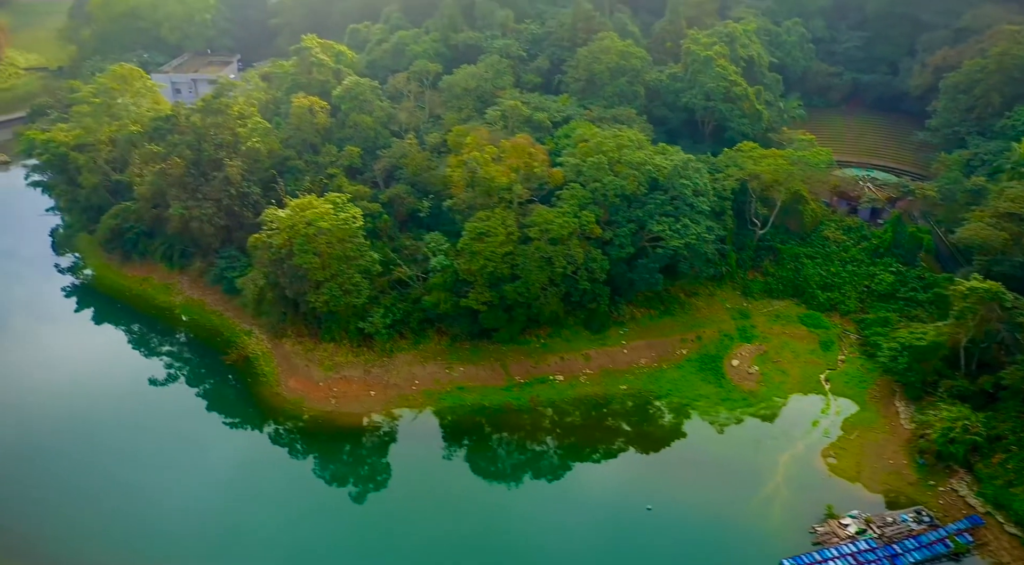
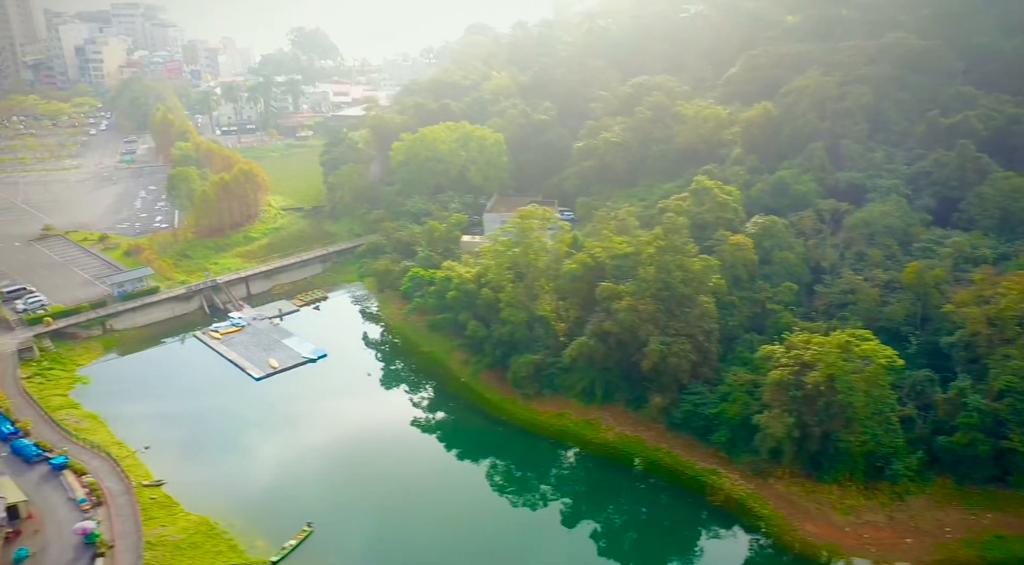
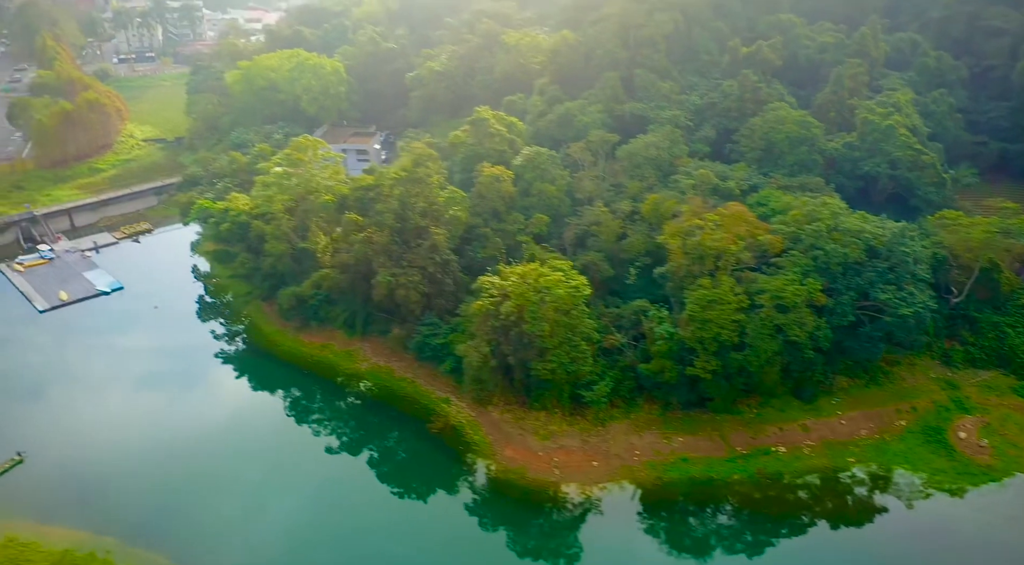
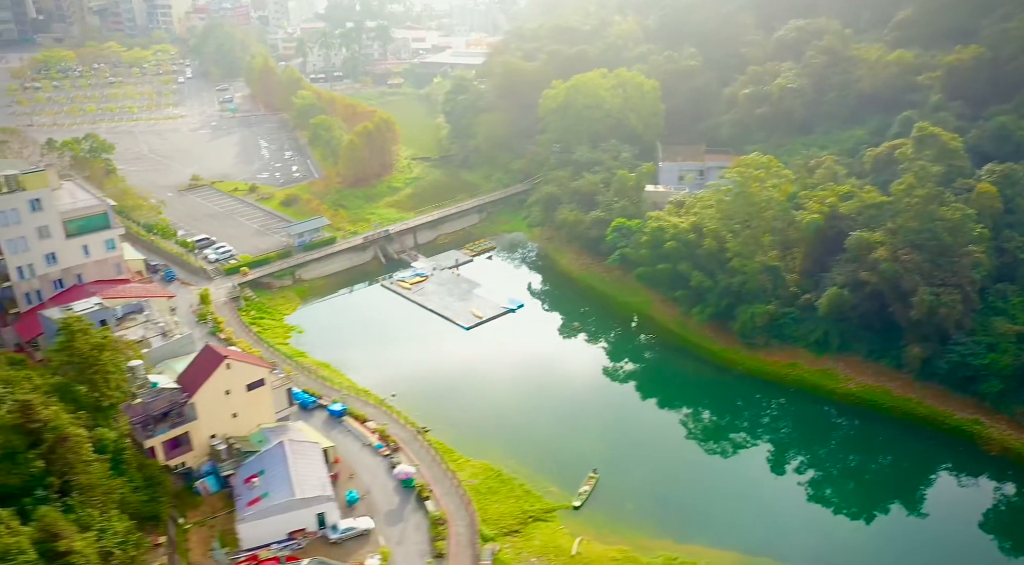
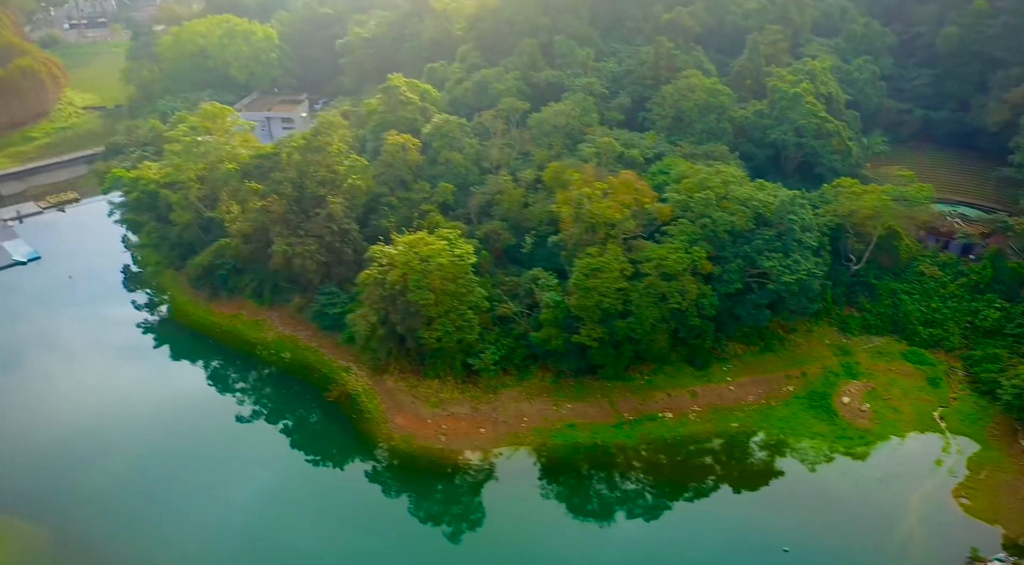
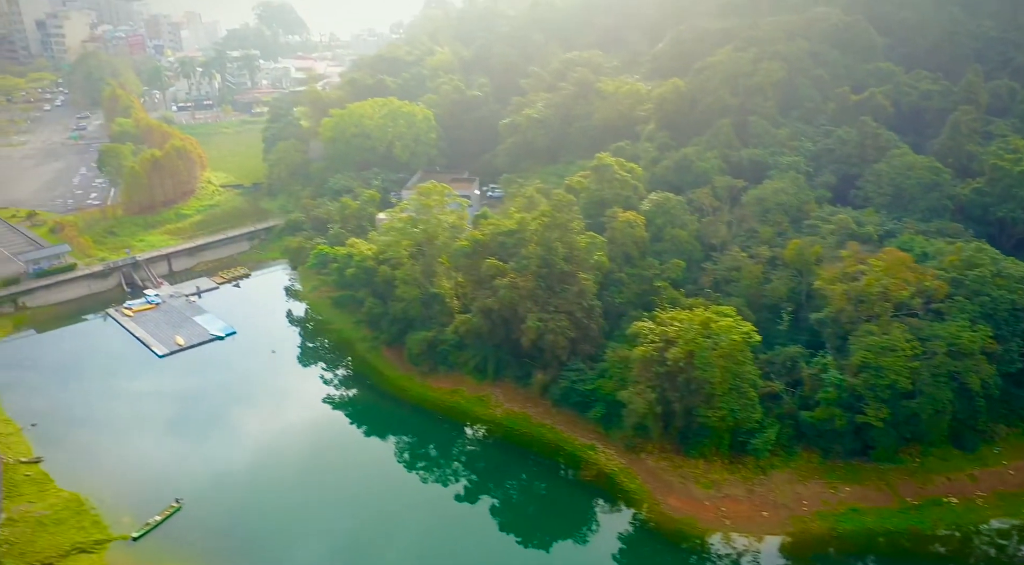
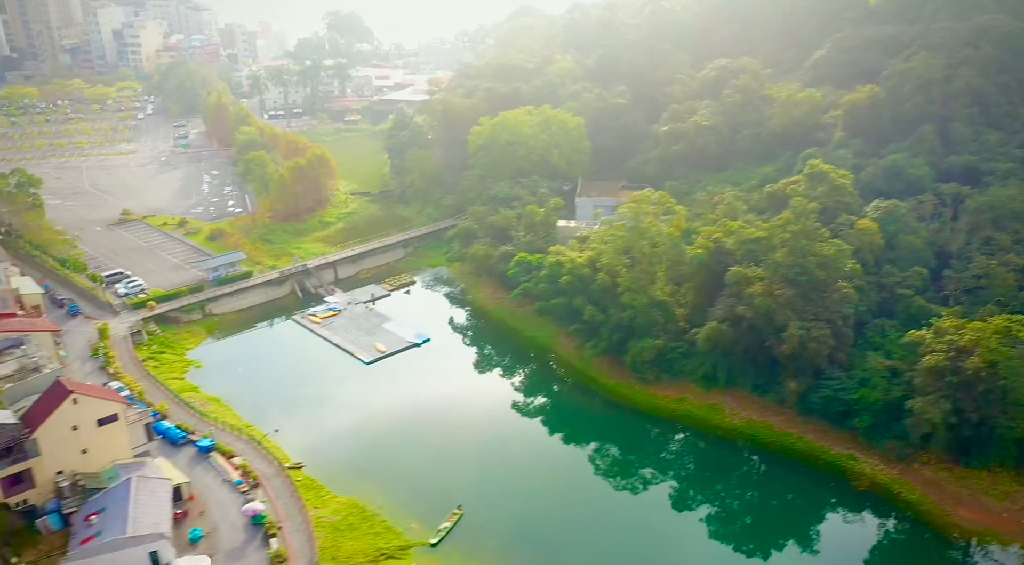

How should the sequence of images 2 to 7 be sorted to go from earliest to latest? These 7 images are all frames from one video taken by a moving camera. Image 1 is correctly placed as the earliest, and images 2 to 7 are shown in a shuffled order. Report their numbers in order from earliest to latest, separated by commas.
5, 3, 6, 2, 7, 4
